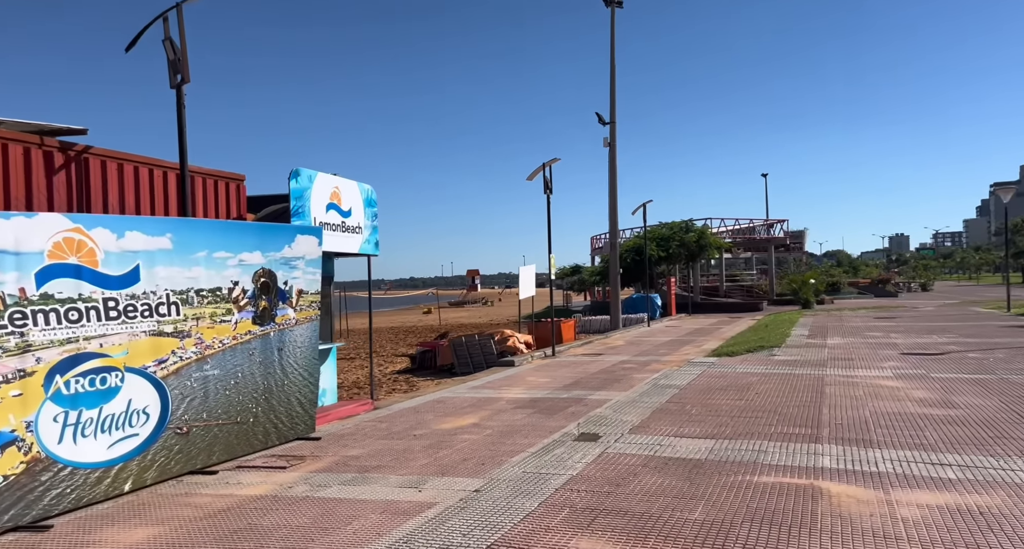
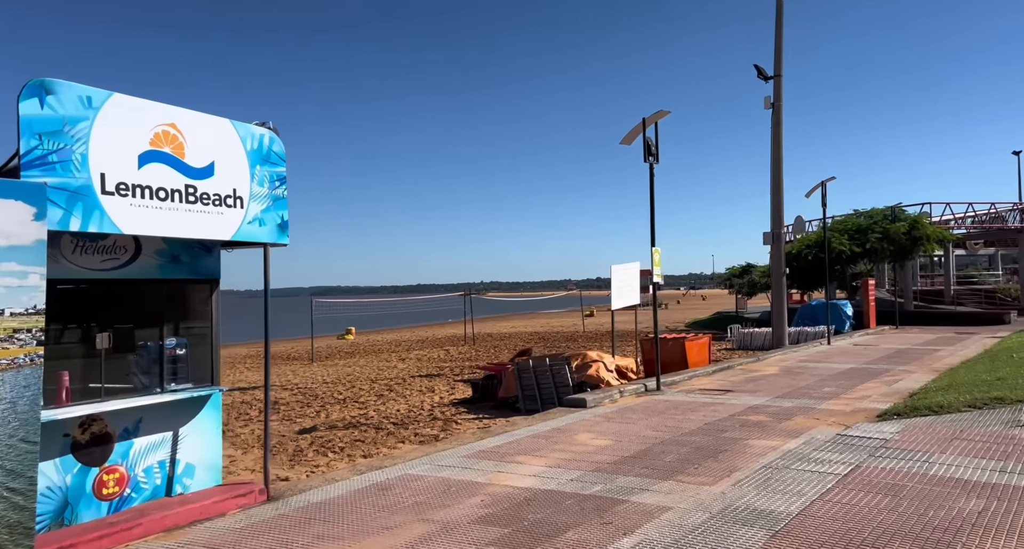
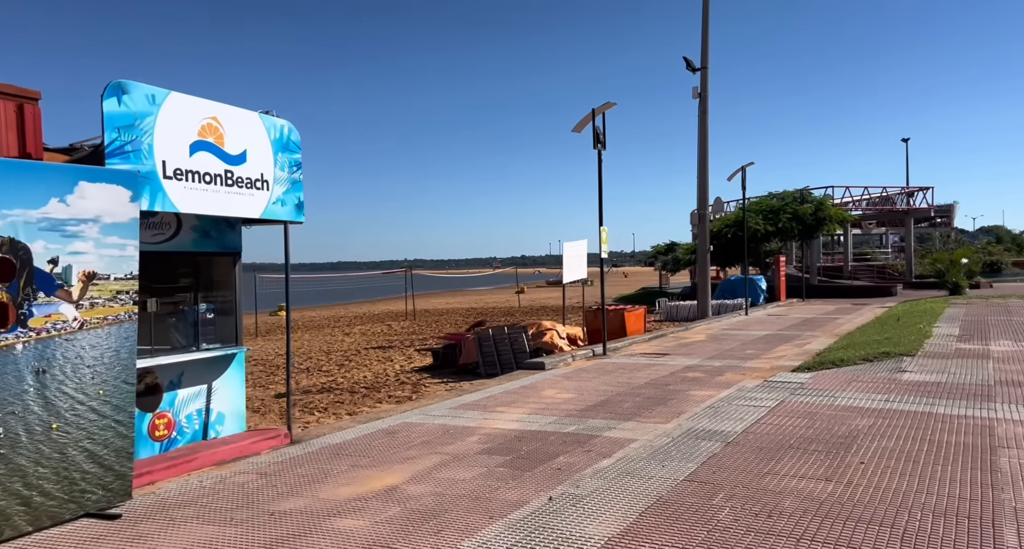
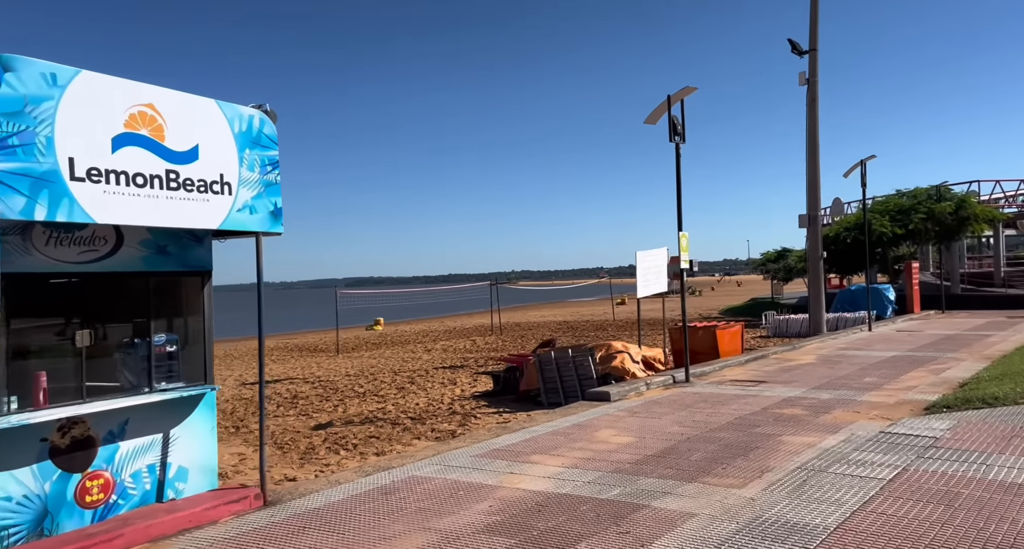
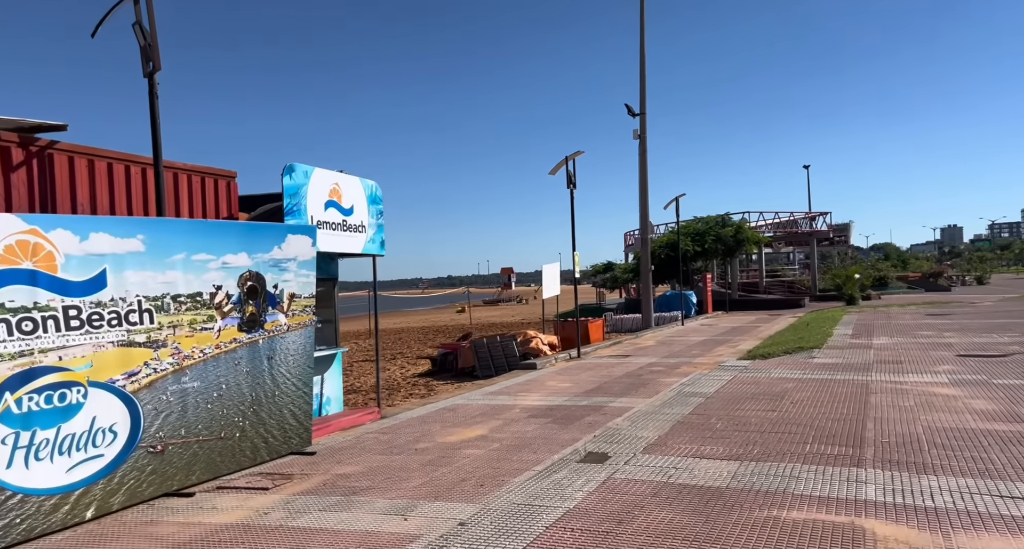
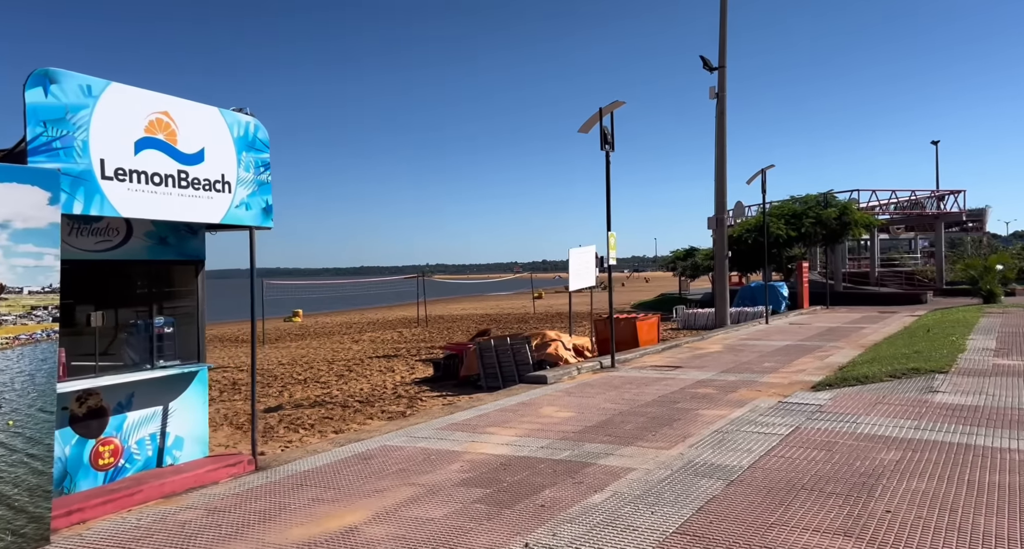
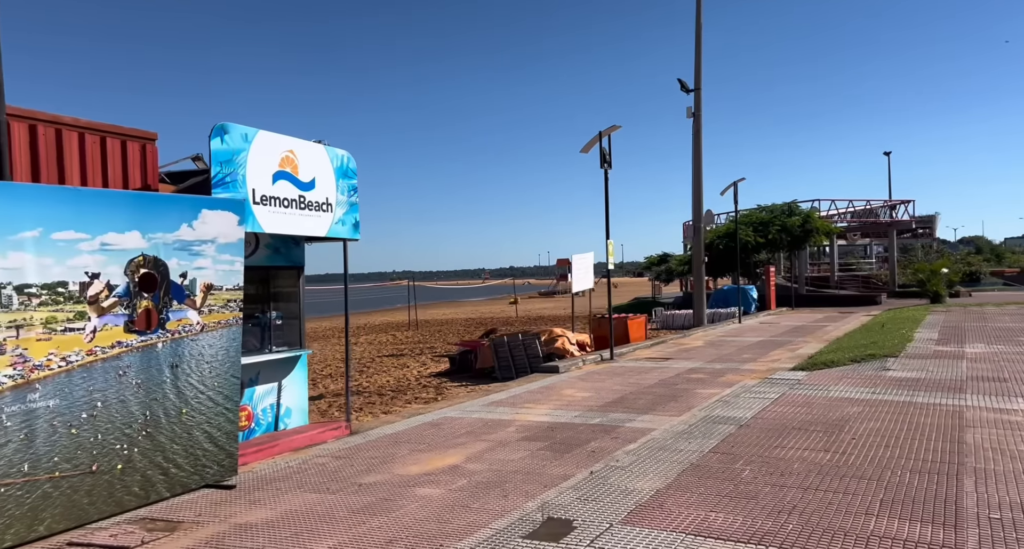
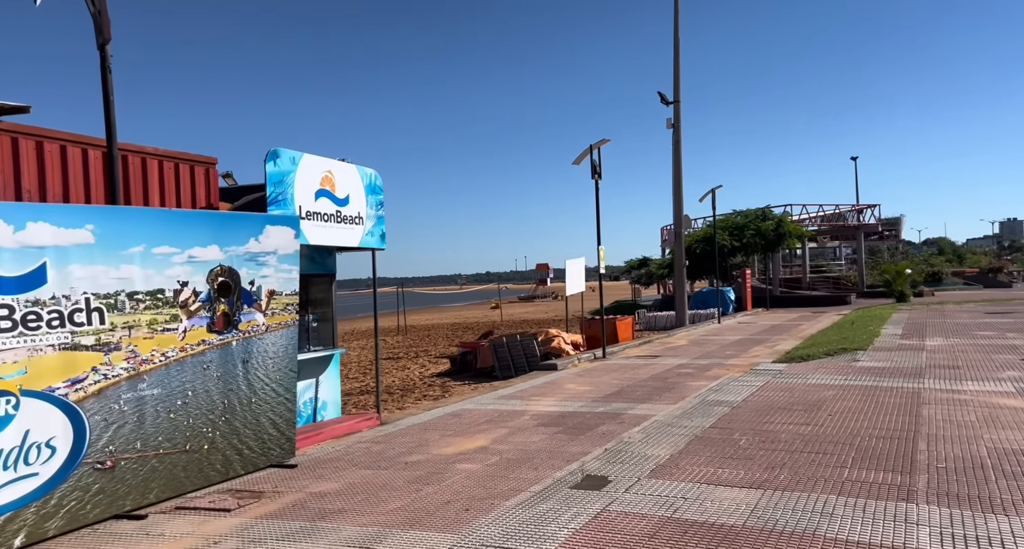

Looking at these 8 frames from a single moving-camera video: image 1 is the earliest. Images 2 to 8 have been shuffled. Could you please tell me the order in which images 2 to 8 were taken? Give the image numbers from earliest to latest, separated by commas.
5, 8, 7, 3, 6, 2, 4
